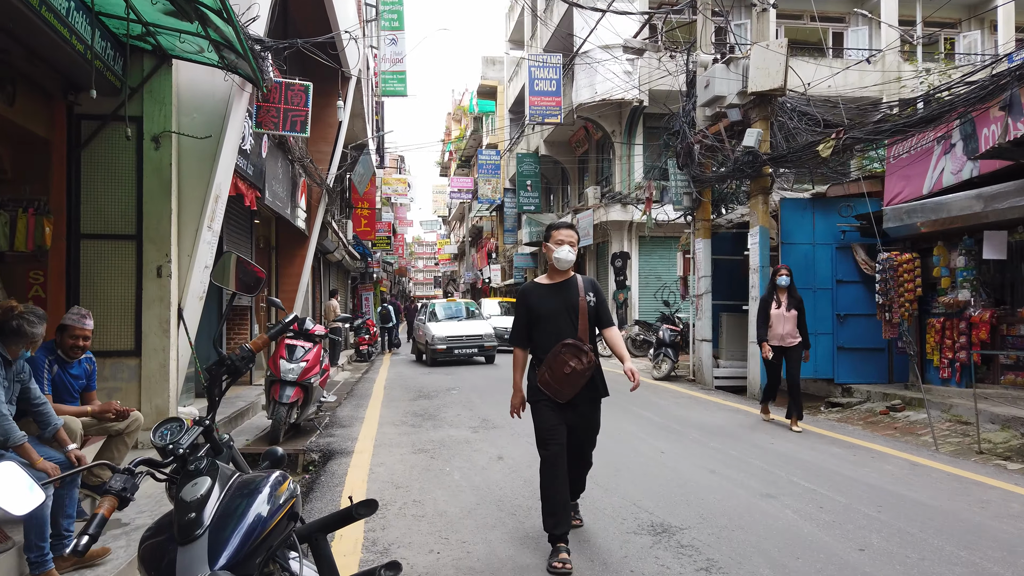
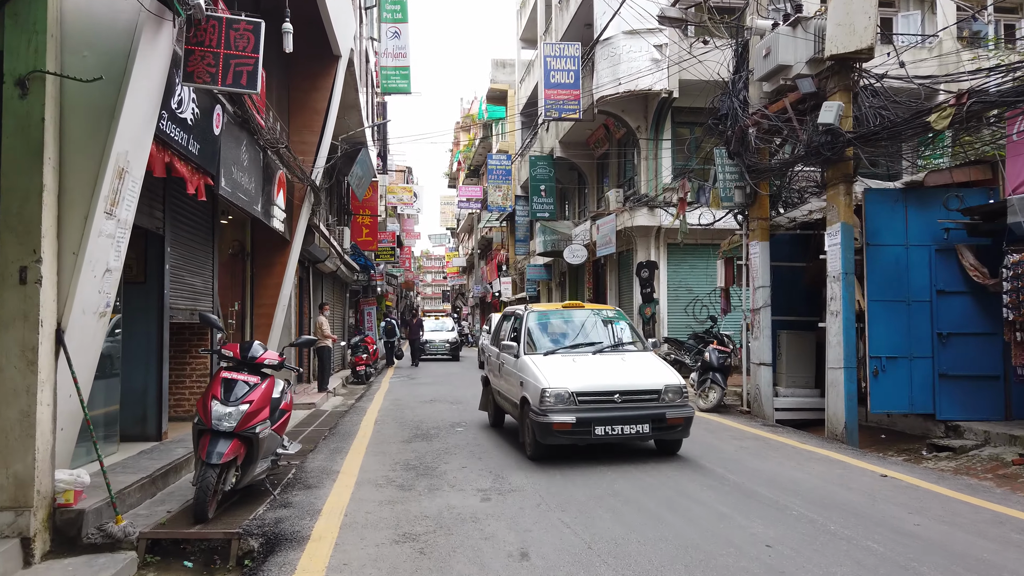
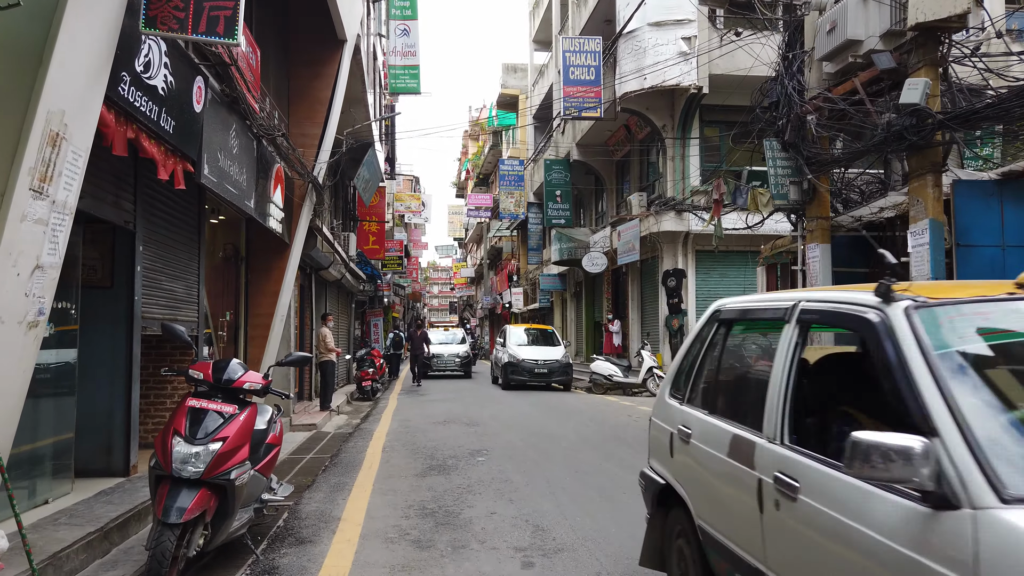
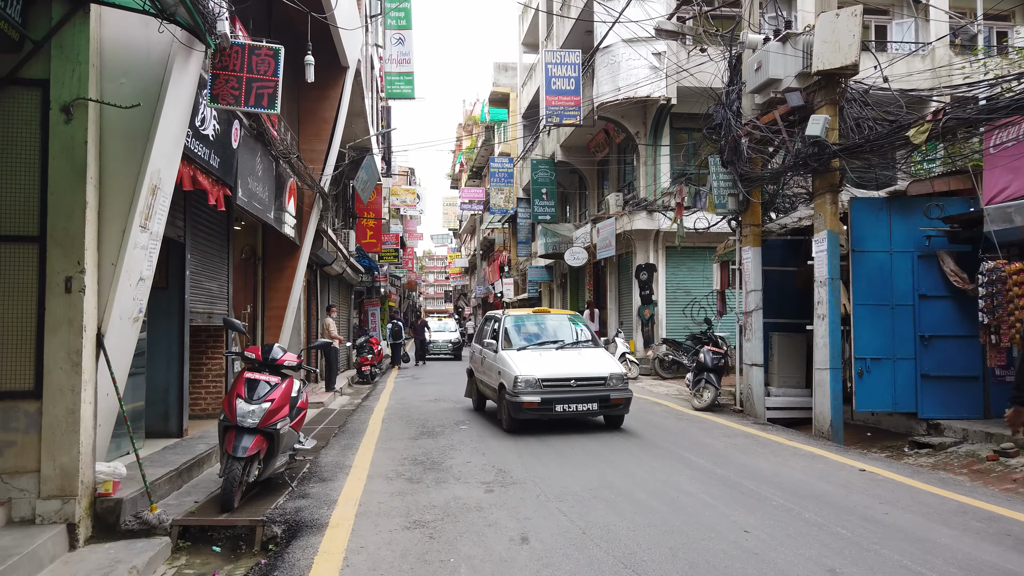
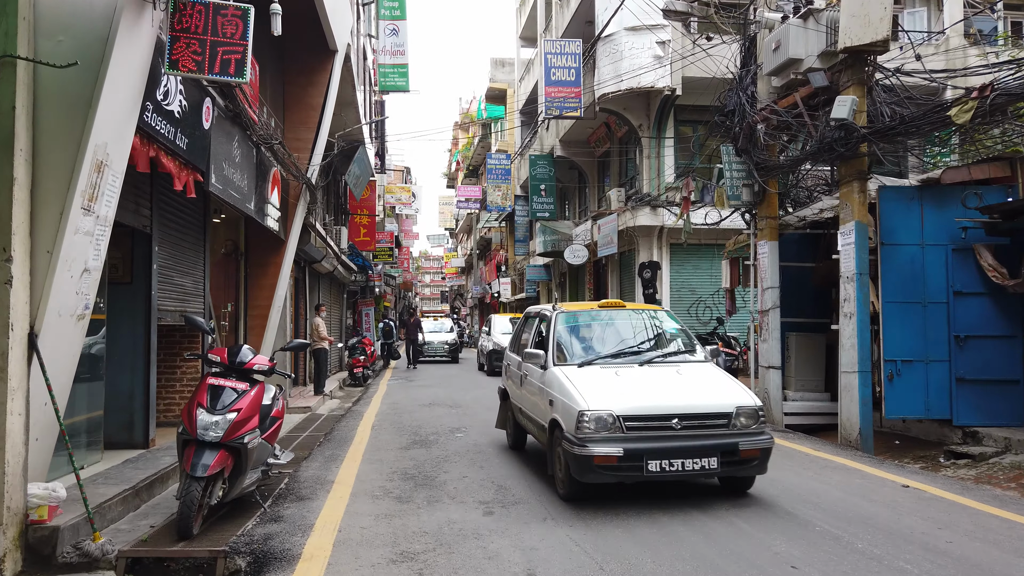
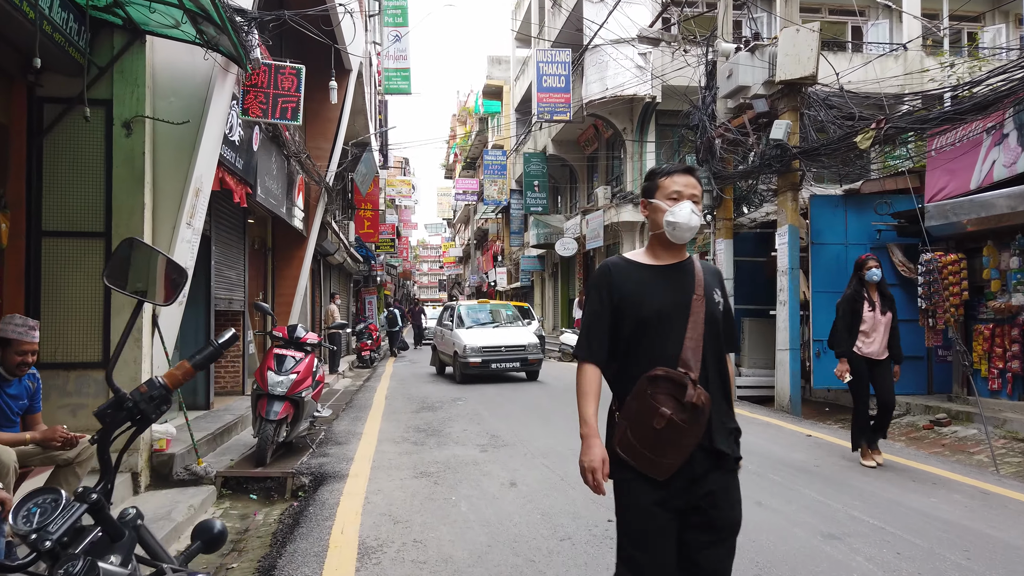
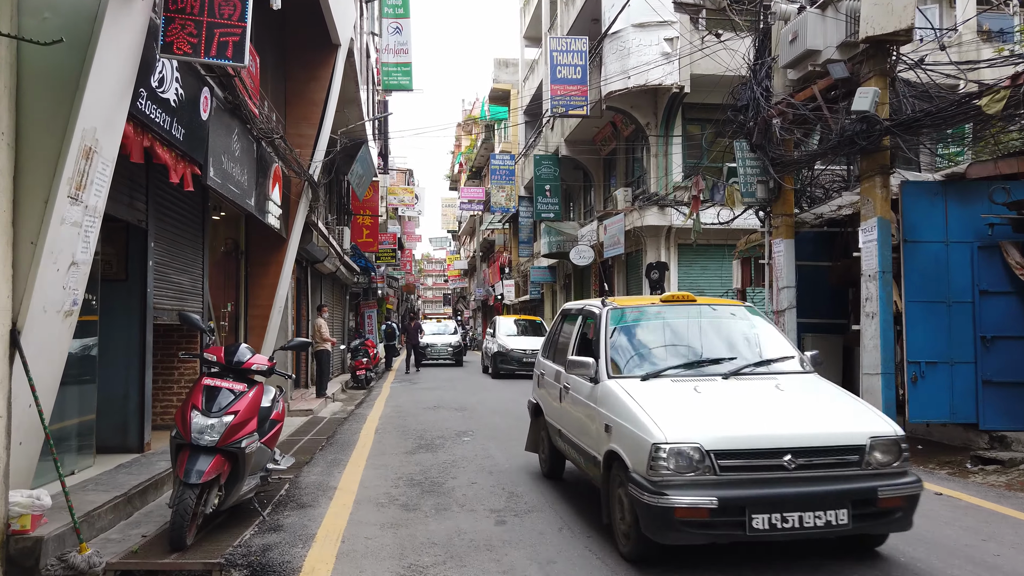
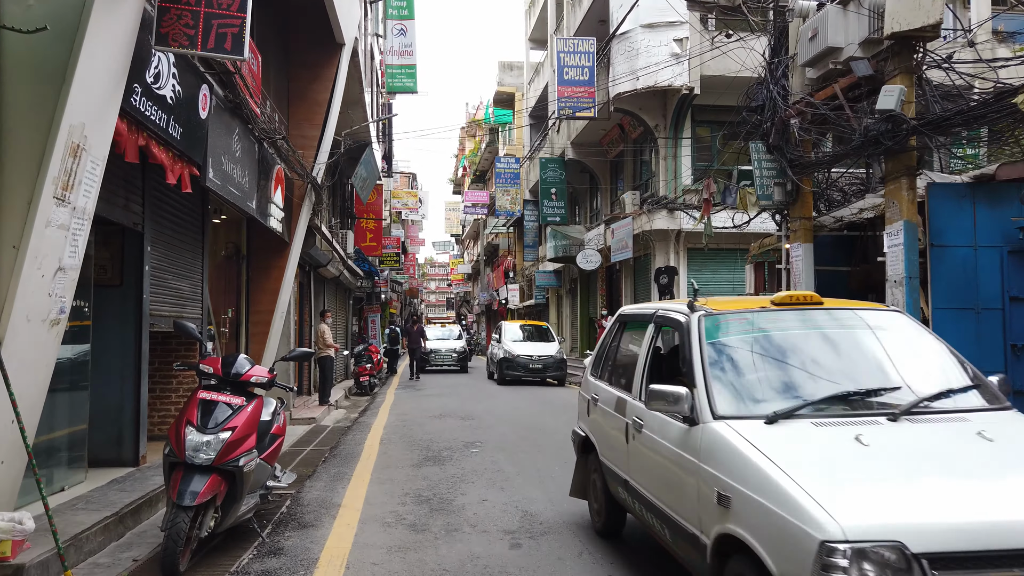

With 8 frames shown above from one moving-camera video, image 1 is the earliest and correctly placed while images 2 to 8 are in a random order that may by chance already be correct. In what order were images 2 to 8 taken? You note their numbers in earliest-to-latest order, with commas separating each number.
6, 4, 2, 5, 7, 8, 3
